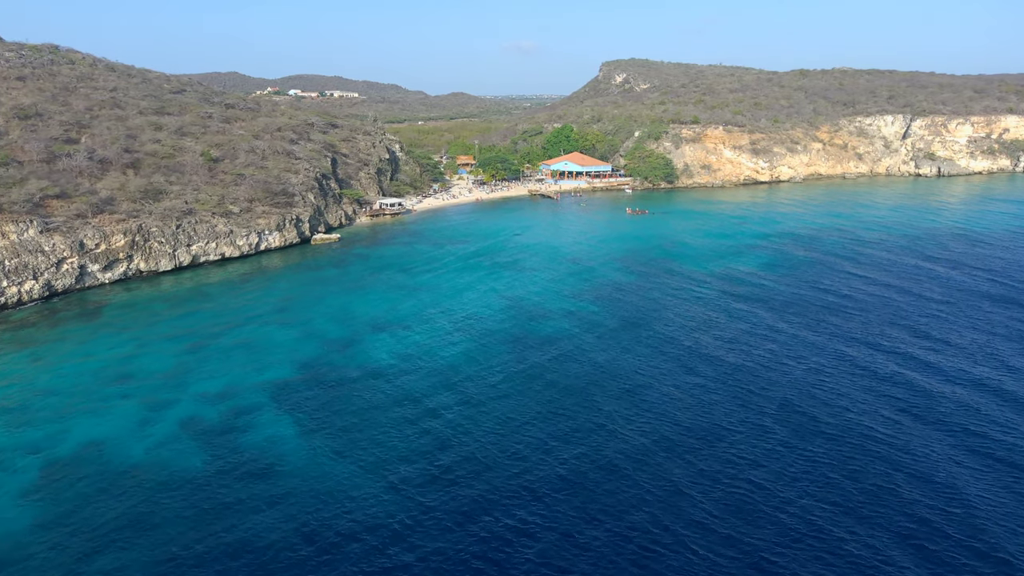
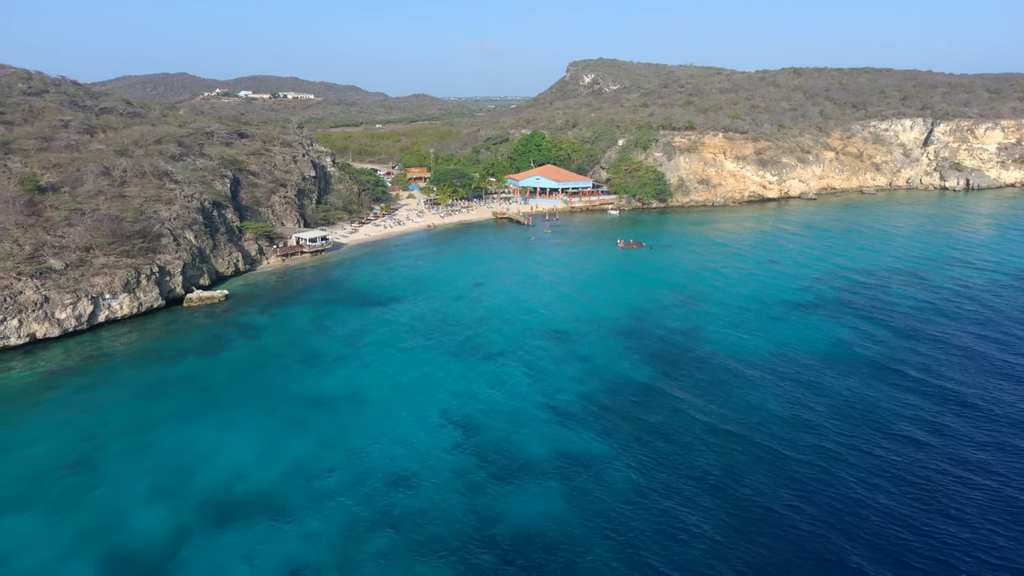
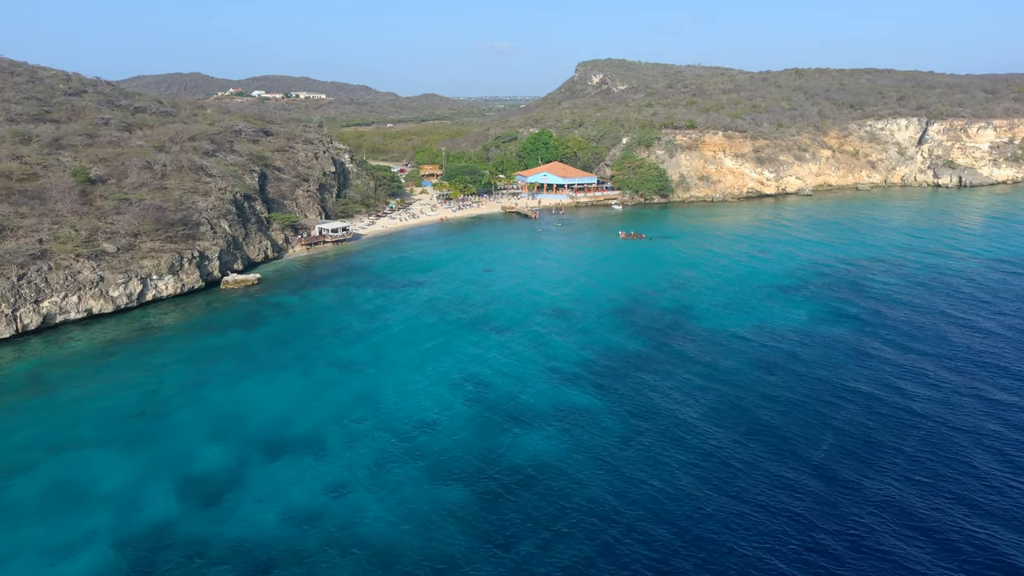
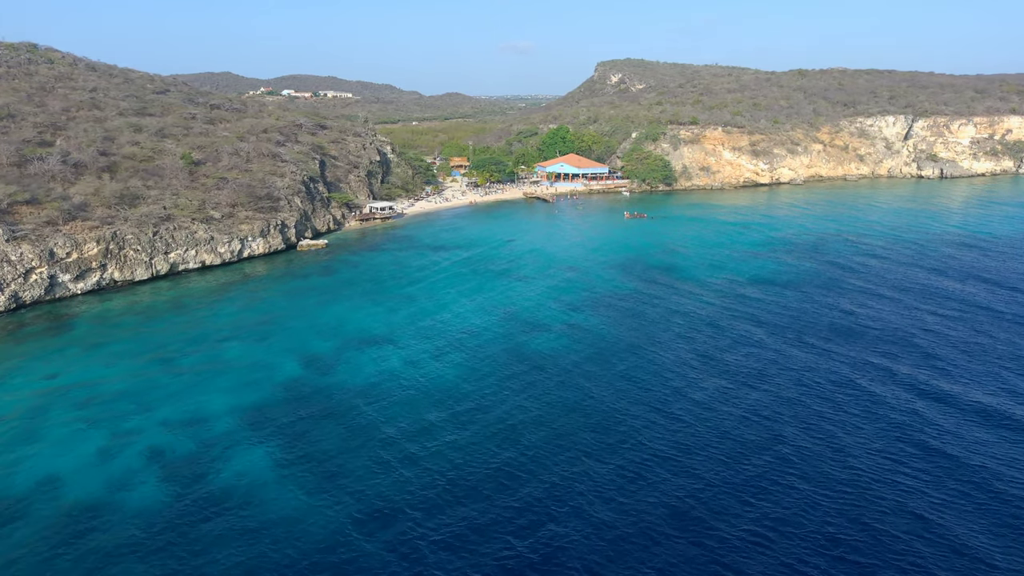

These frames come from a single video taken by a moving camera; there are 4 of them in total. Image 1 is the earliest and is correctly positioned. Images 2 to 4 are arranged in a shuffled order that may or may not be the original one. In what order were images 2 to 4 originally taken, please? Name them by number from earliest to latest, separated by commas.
4, 3, 2
